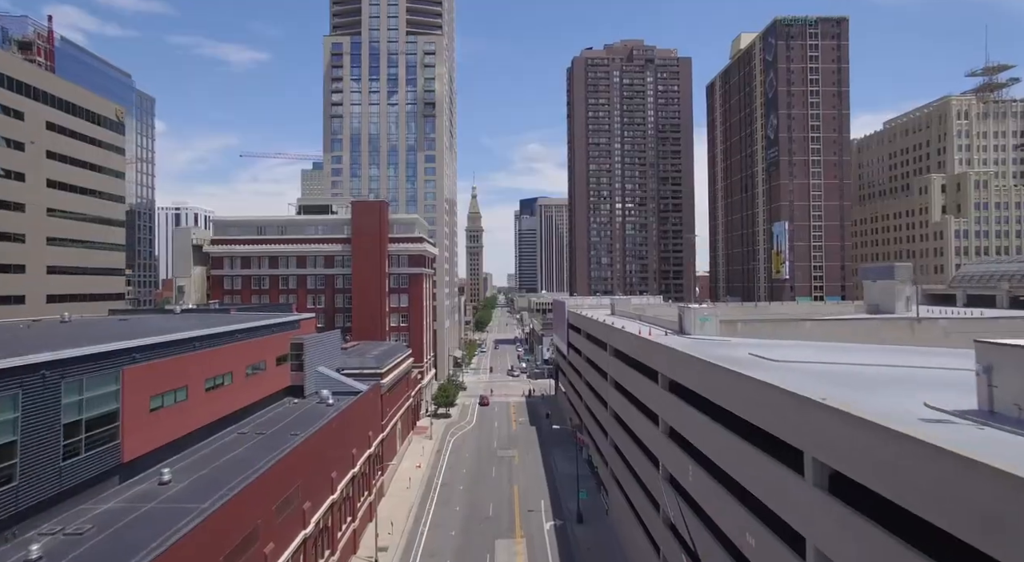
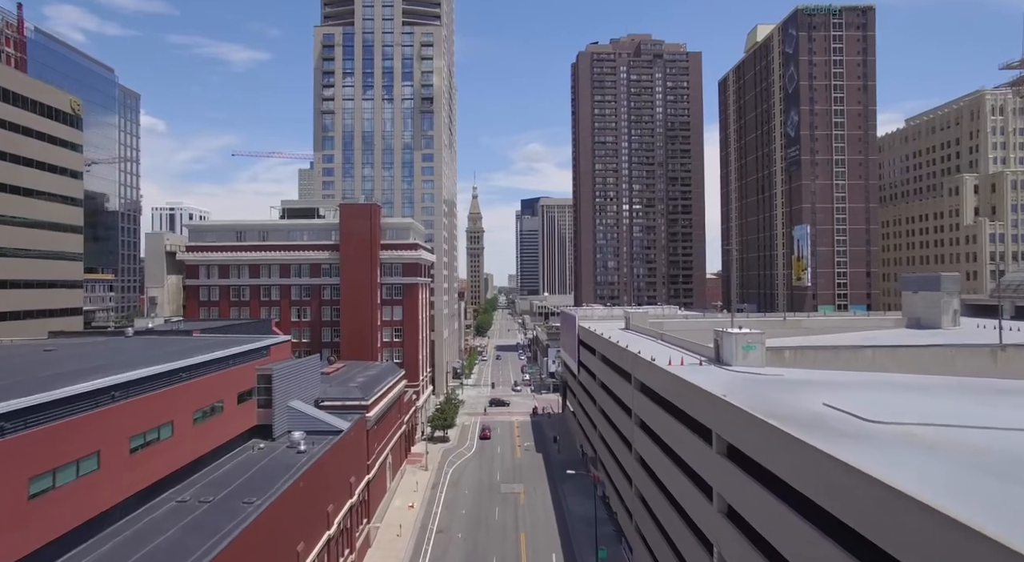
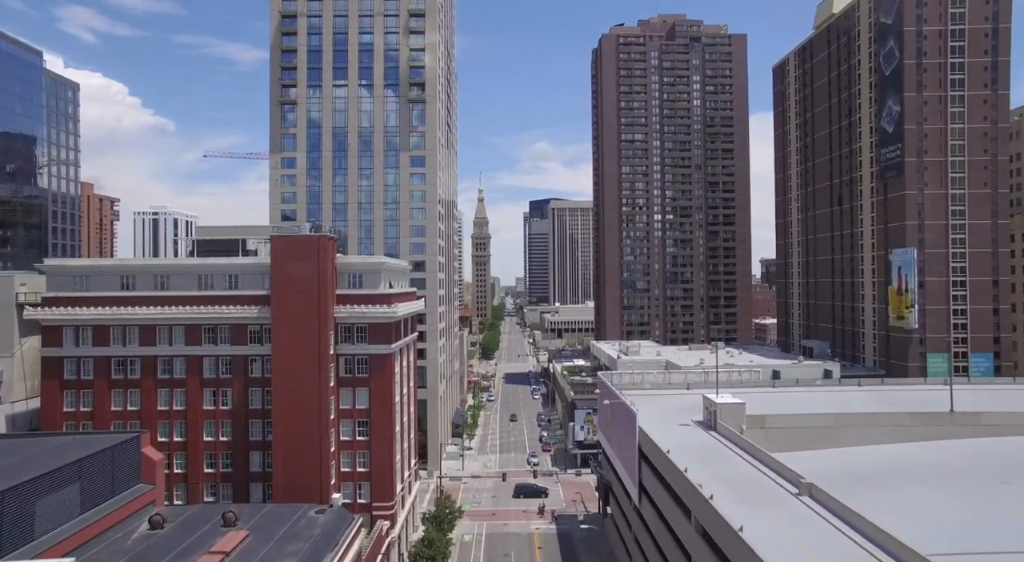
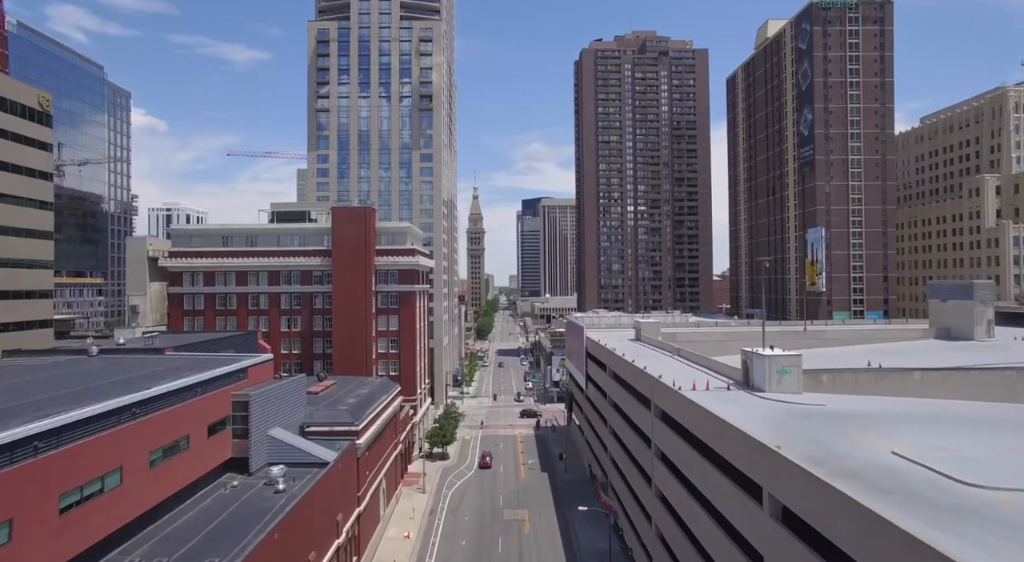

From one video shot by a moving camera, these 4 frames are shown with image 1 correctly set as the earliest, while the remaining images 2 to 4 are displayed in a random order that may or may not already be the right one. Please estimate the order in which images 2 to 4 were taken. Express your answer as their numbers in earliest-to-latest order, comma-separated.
2, 4, 3
